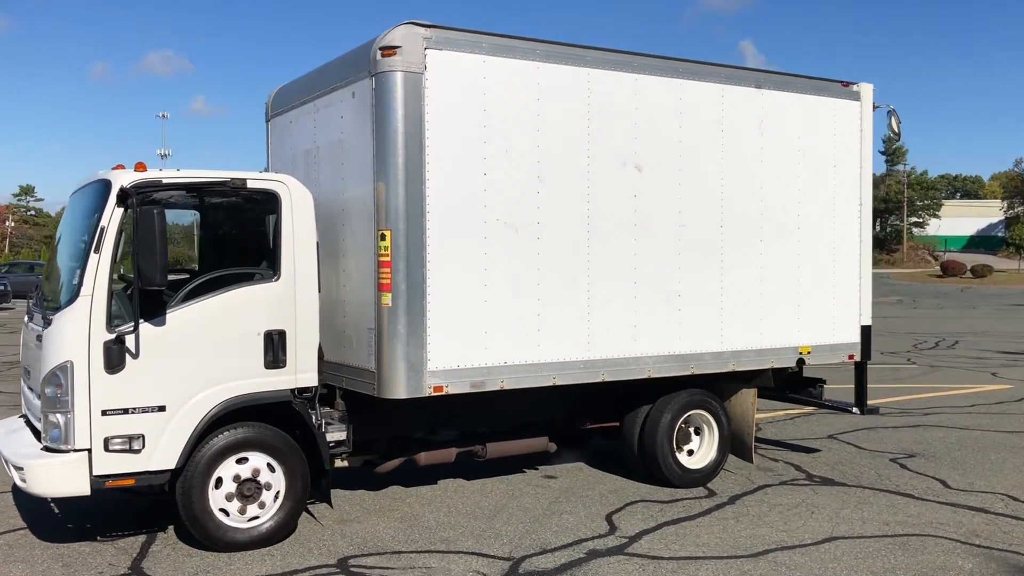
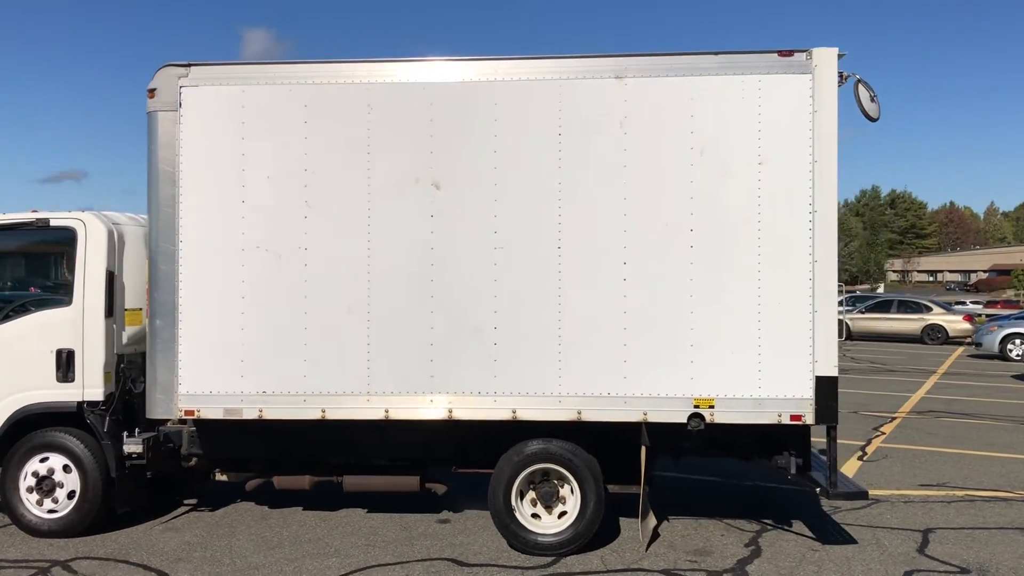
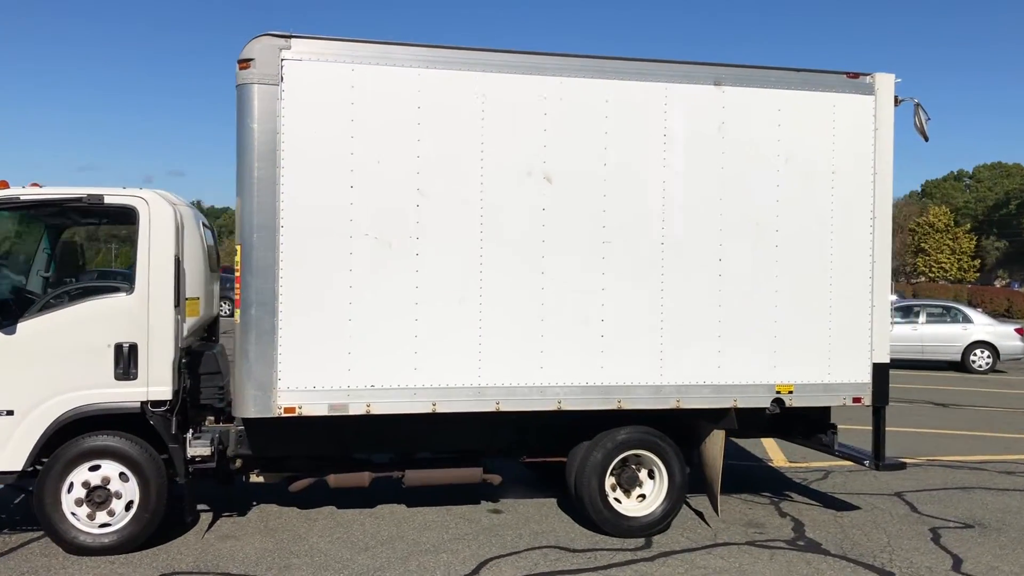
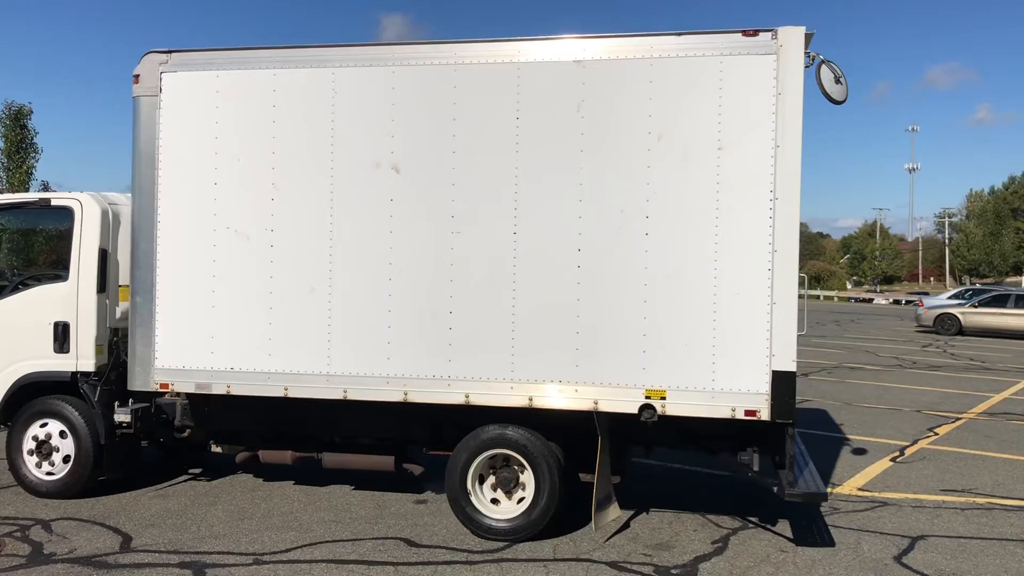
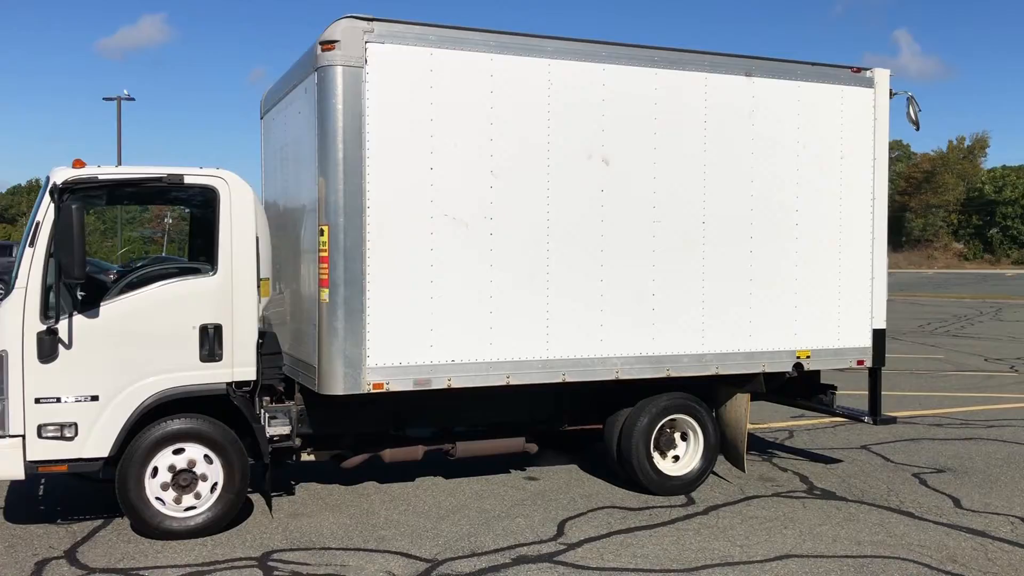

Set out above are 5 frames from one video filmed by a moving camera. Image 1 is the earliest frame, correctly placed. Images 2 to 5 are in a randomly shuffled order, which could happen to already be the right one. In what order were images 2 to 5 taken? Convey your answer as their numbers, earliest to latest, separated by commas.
5, 3, 2, 4
